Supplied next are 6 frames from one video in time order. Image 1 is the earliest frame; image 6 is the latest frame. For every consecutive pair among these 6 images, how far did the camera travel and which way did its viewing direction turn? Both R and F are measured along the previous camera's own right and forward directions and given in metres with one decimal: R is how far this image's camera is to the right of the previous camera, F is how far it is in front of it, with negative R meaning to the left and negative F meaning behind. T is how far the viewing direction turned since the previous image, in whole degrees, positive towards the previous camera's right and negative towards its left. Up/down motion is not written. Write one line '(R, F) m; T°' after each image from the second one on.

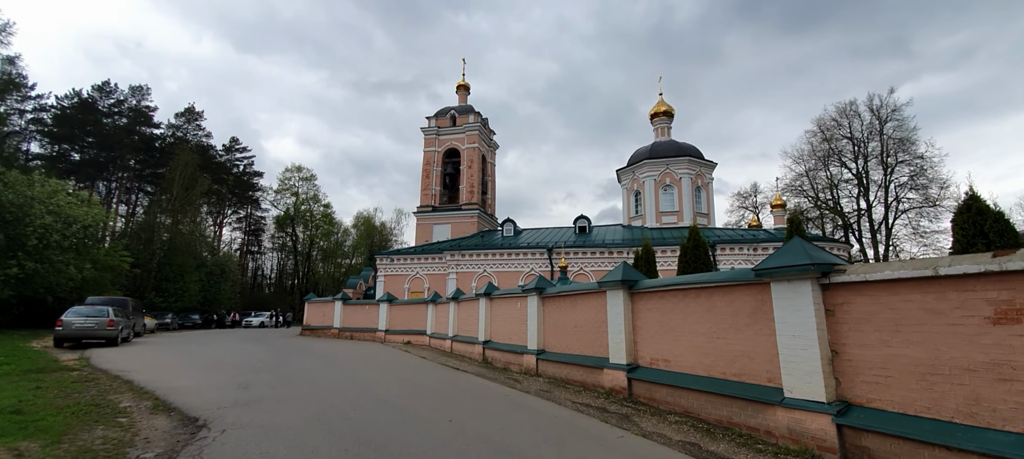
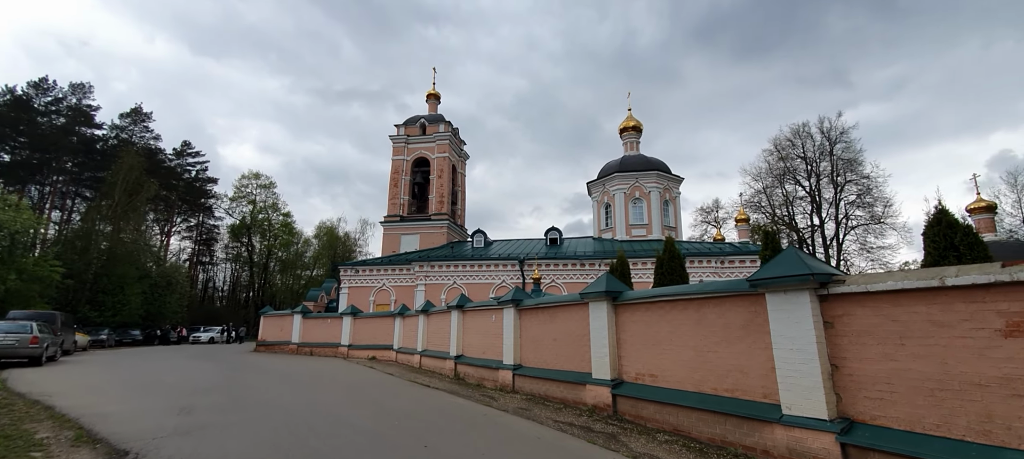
(-0.2, +0.4) m; +4°
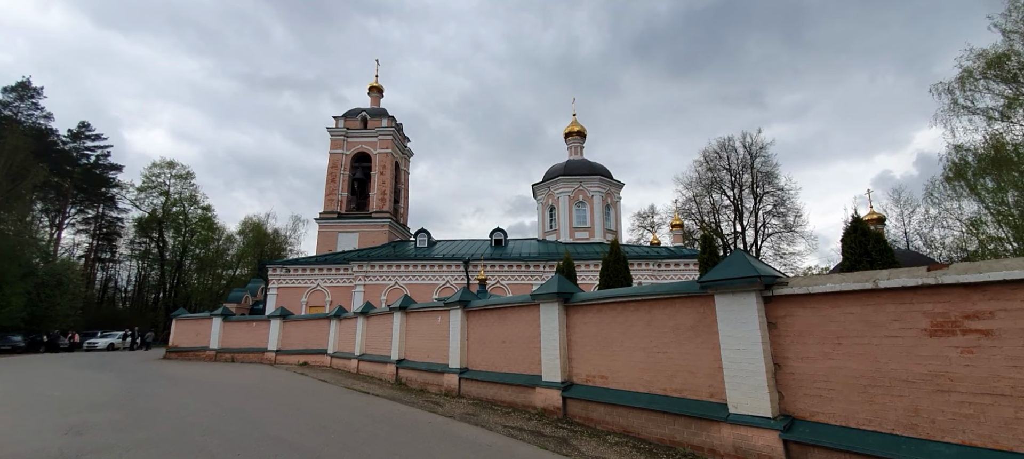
(-0.1, +0.2) m; +7°
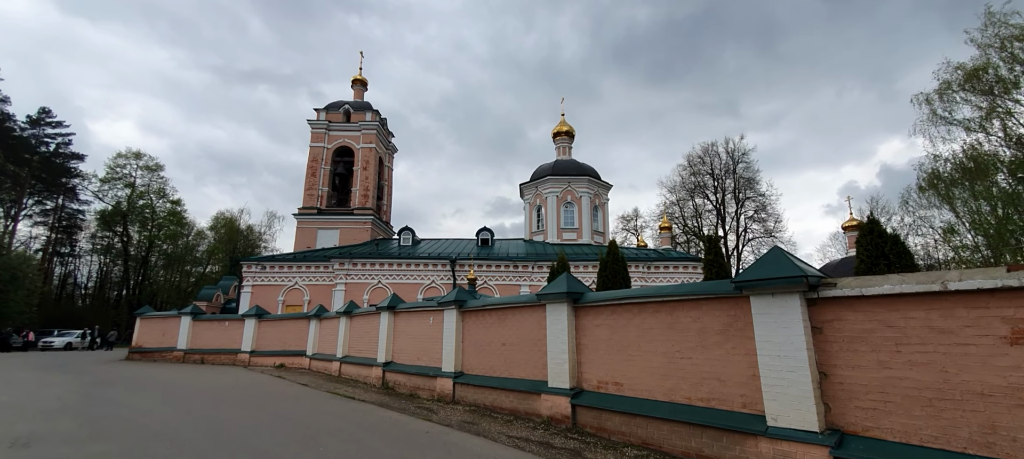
(-0.4, +0.5) m; +2°
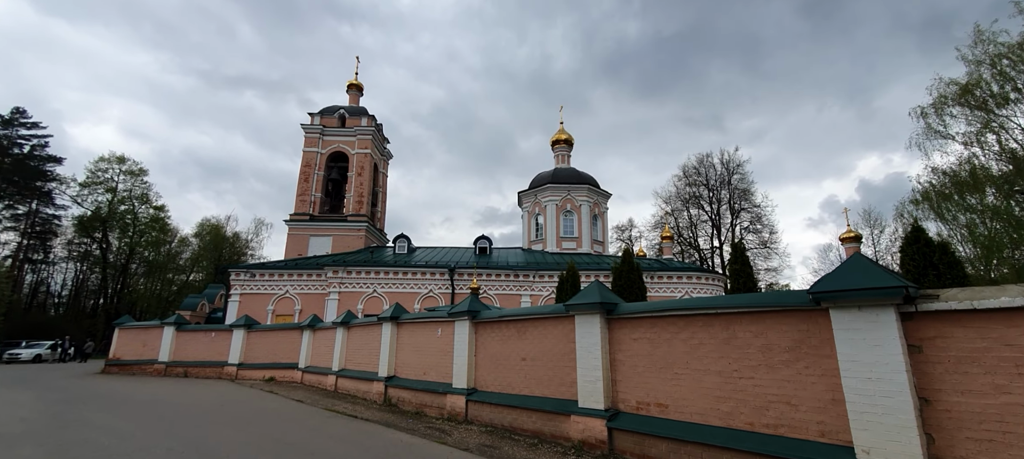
(-0.5, +0.6) m; +1°
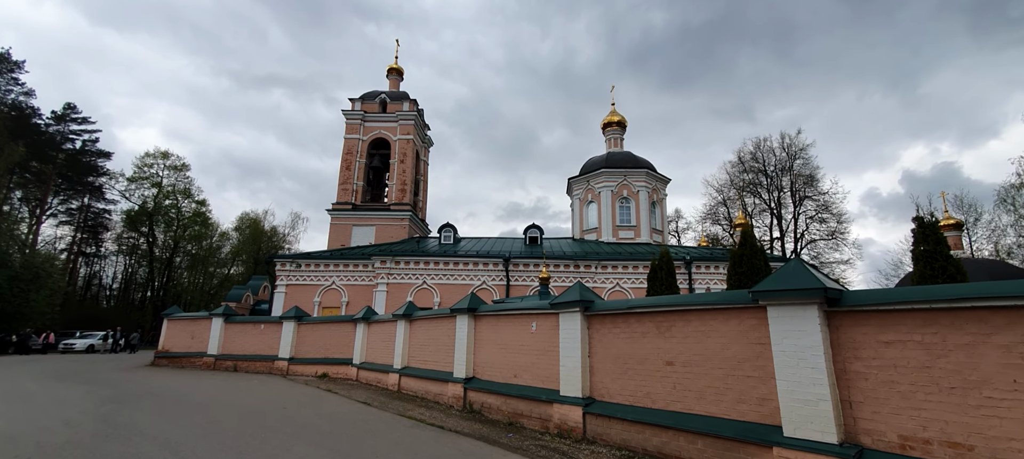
(-1.3, +1.5) m; -3°
